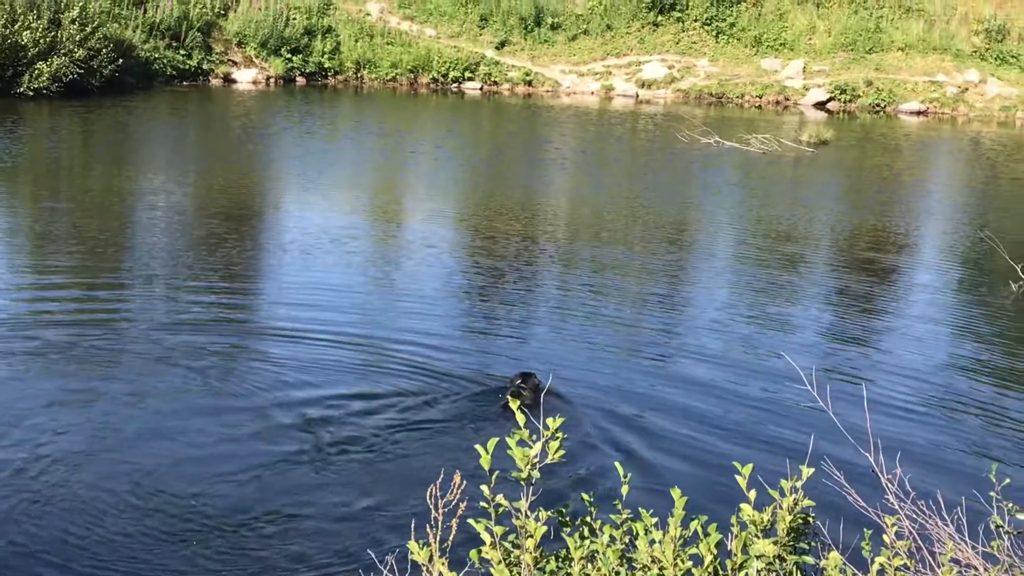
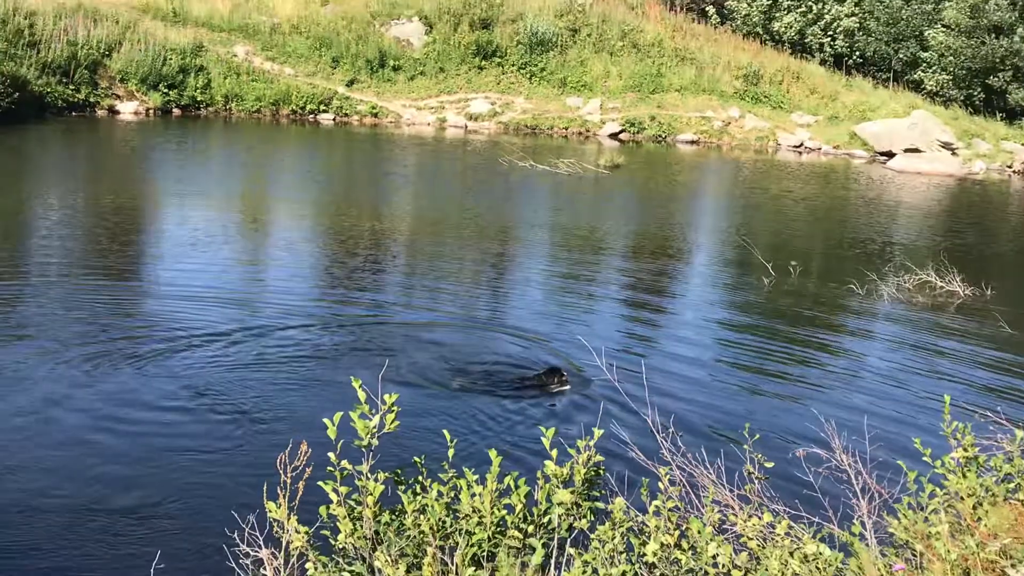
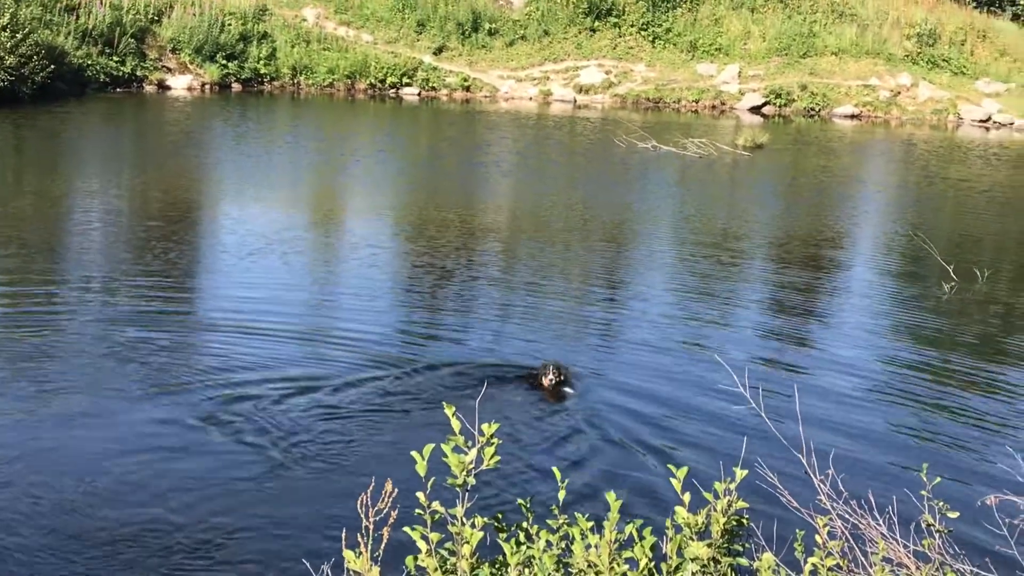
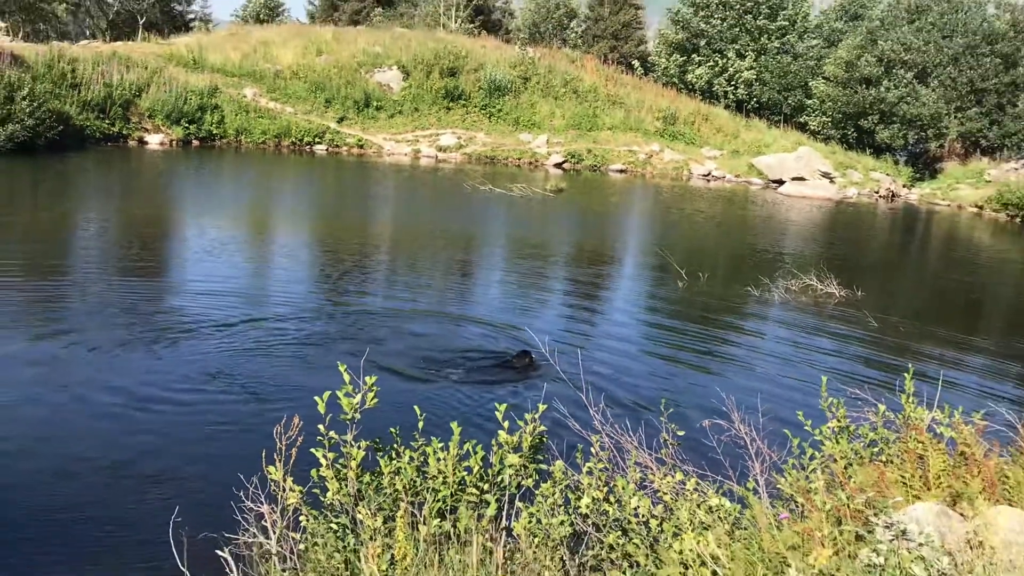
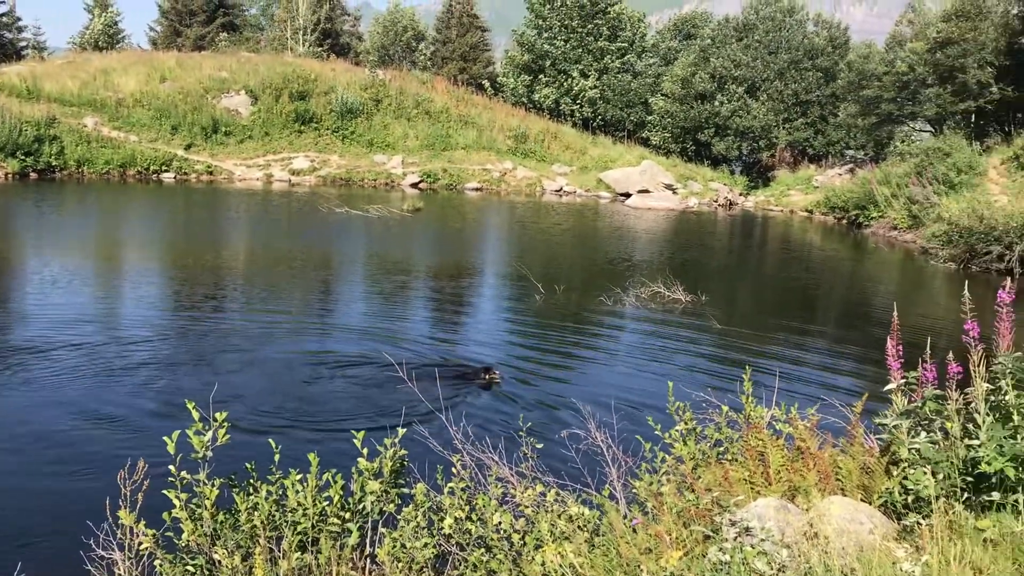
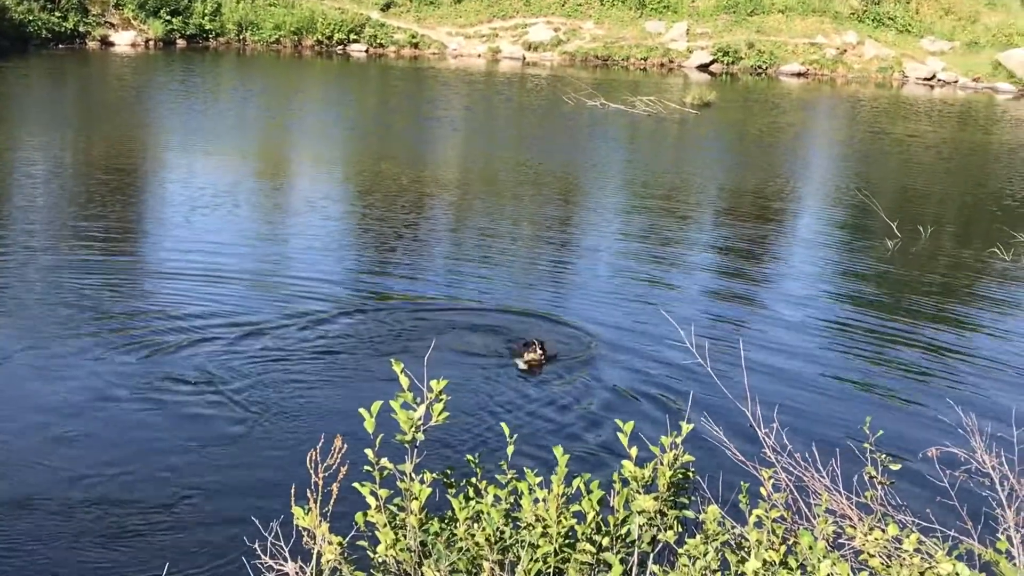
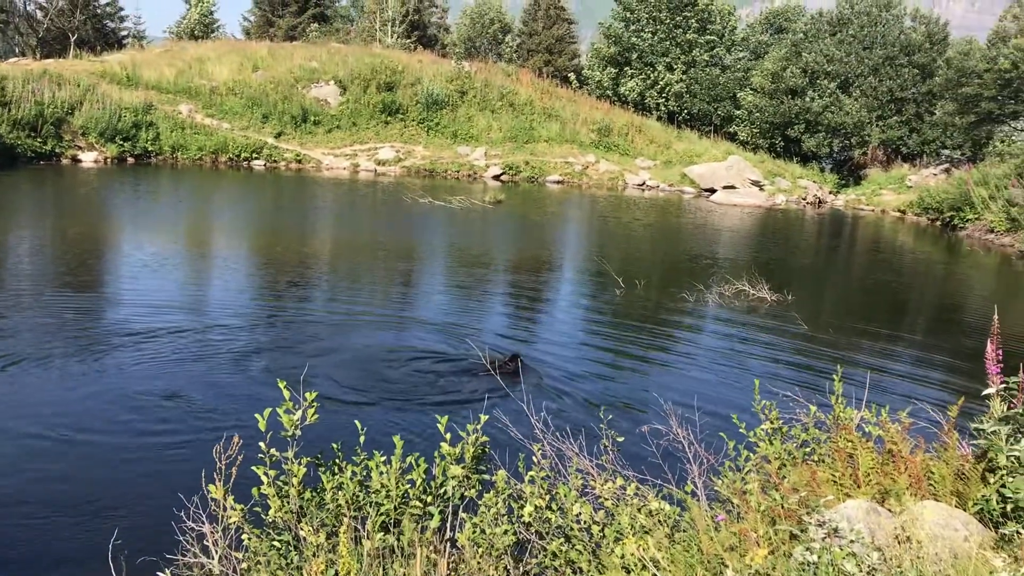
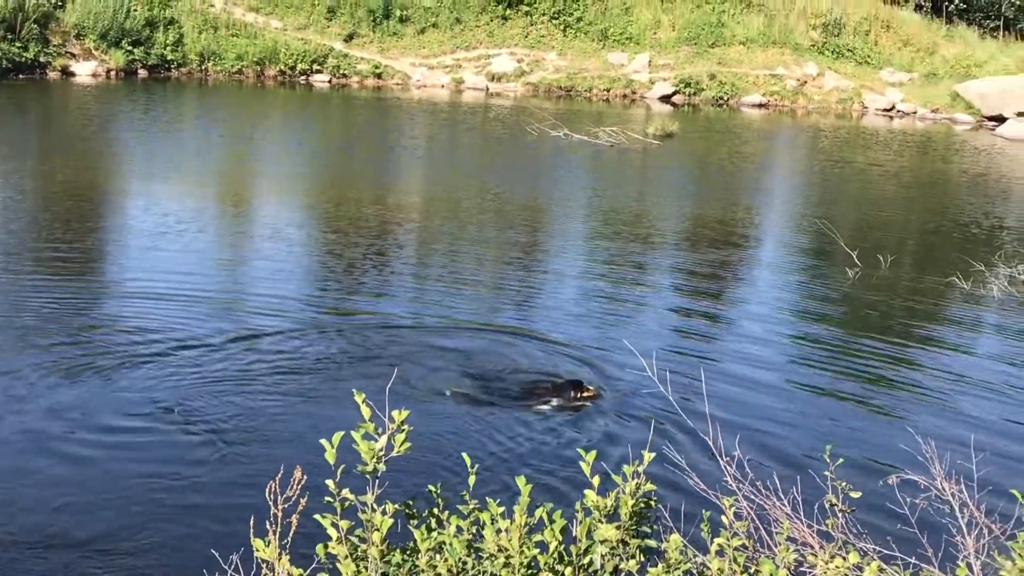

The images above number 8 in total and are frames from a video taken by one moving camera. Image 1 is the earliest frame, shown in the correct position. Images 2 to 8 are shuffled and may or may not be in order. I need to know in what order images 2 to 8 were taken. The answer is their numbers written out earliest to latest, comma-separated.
3, 6, 8, 2, 4, 7, 5
